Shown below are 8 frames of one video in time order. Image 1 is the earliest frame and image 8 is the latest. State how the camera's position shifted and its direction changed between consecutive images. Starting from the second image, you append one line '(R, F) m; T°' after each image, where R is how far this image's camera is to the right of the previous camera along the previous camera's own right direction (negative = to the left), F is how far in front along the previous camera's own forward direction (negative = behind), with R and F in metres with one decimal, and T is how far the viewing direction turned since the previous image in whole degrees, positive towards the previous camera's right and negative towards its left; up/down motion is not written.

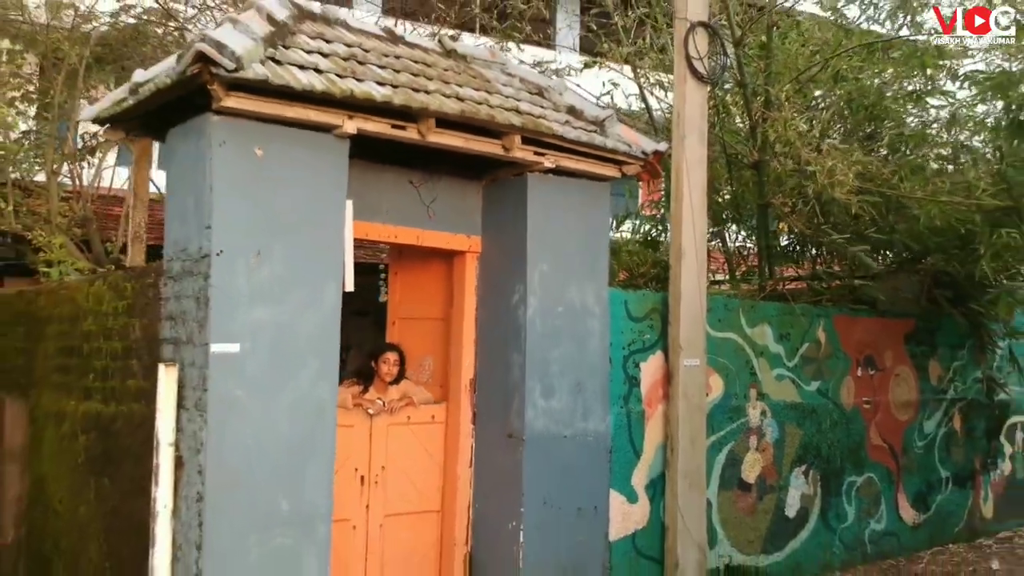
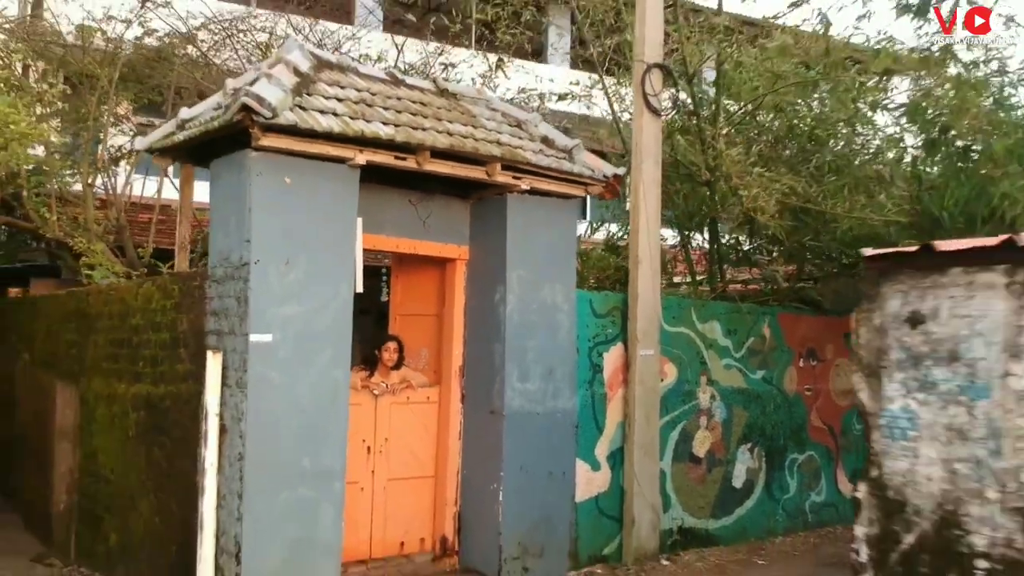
(+0.1, -0.8) m; 0°
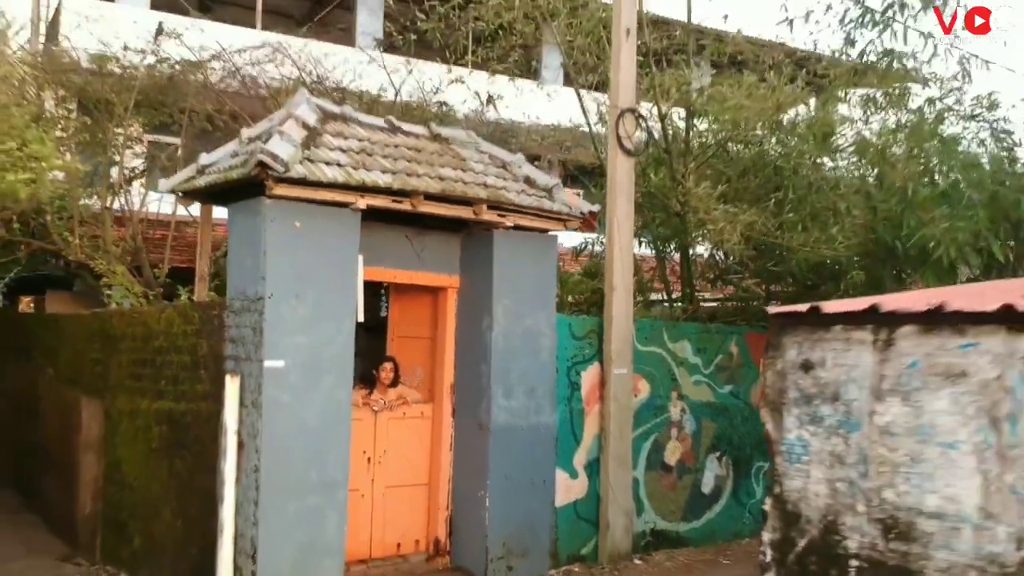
(+0.1, -0.6) m; 0°
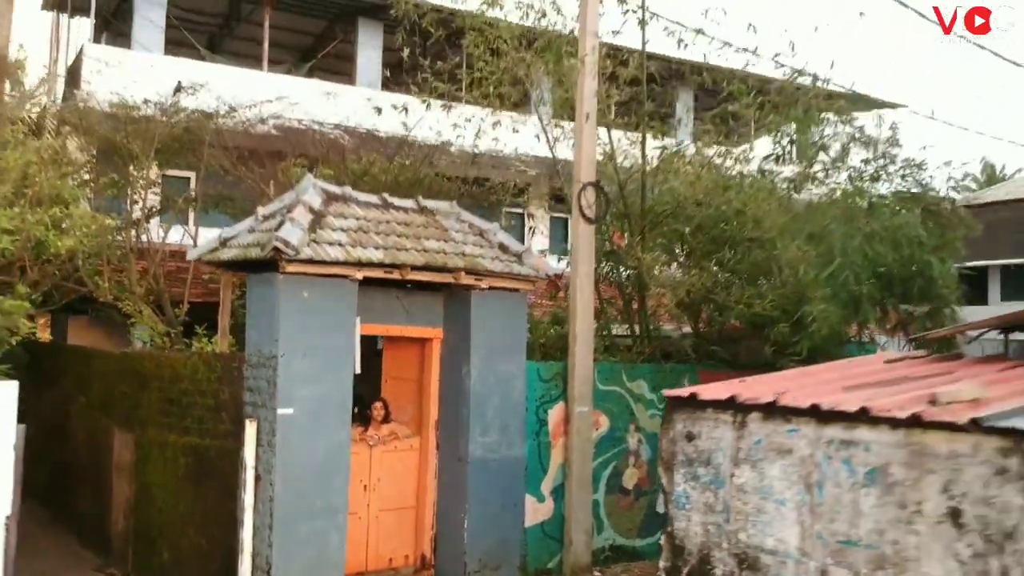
(+0.2, -1.0) m; 0°
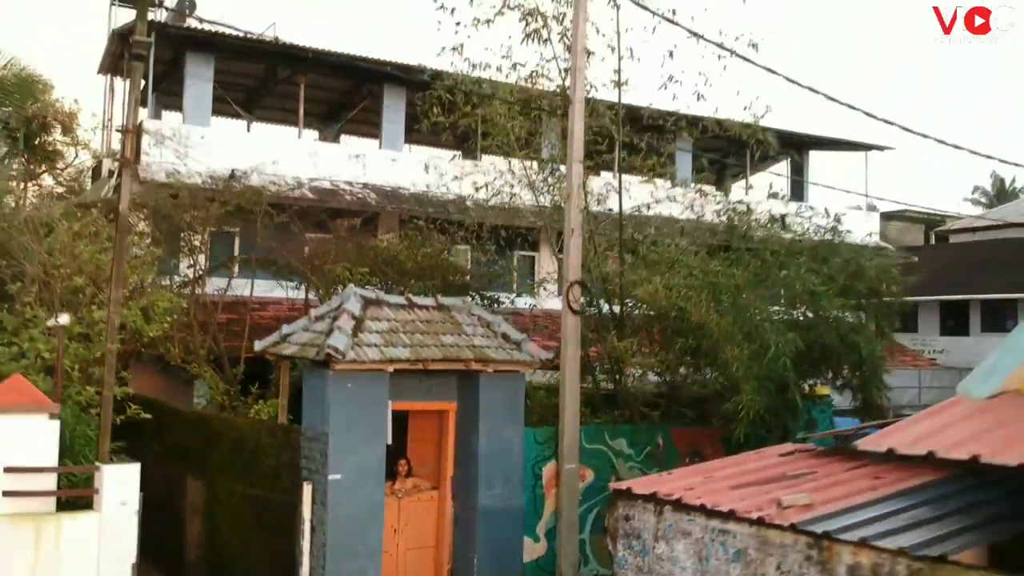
(+0.2, -1.6) m; -1°
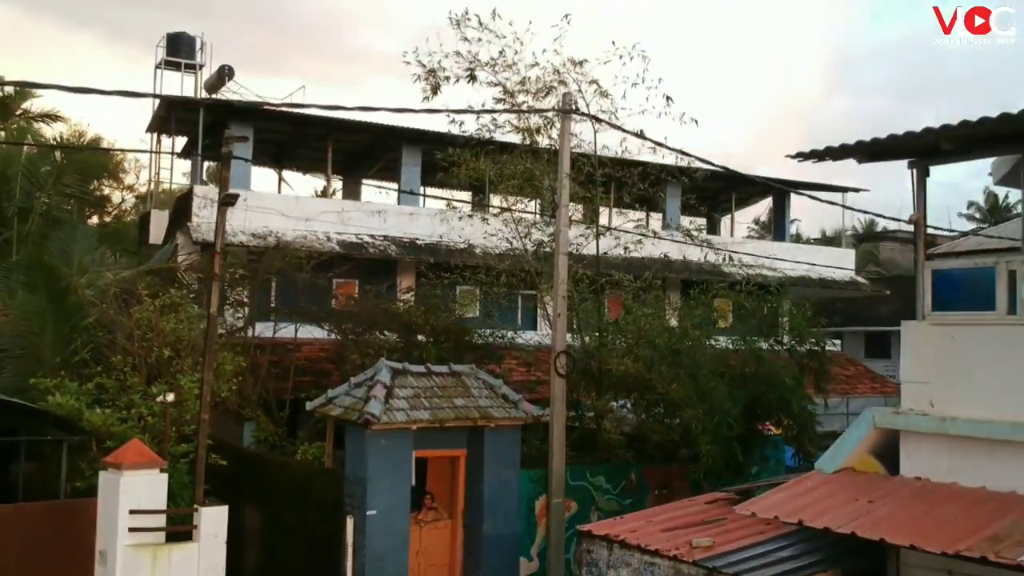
(+0.1, -2.1) m; -1°
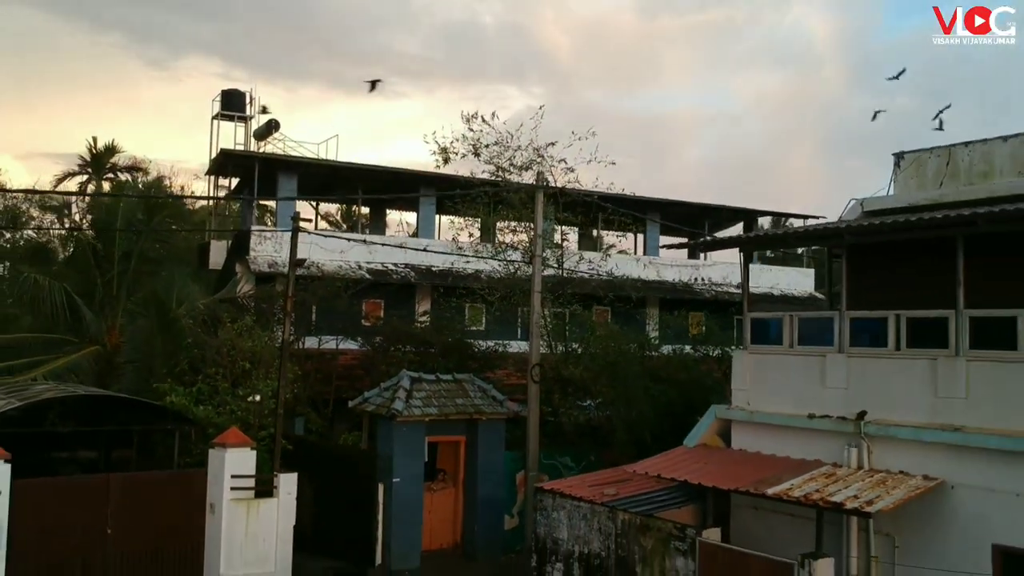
(+0.5, -3.8) m; -1°
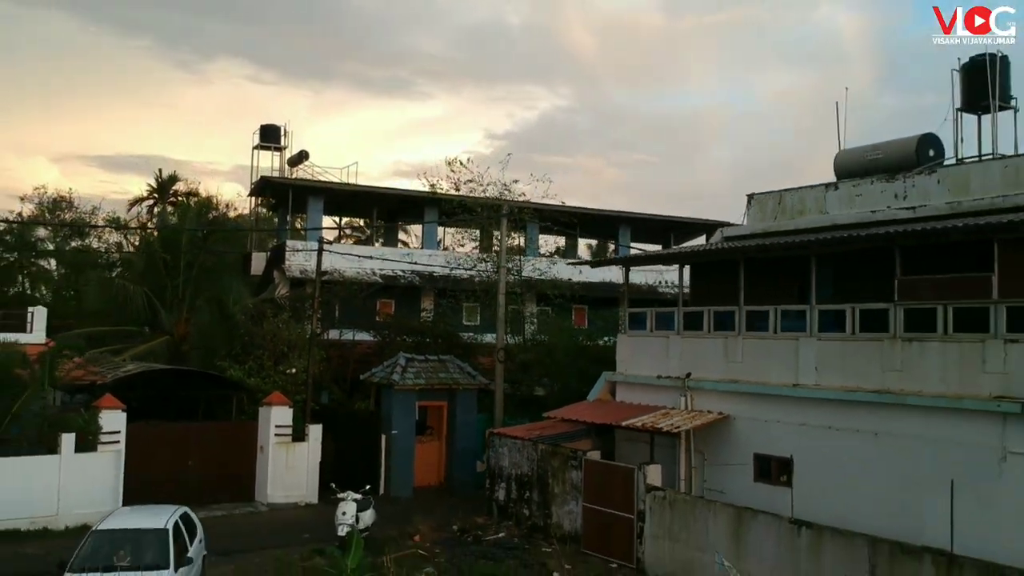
(+1.1, -4.8) m; -2°
